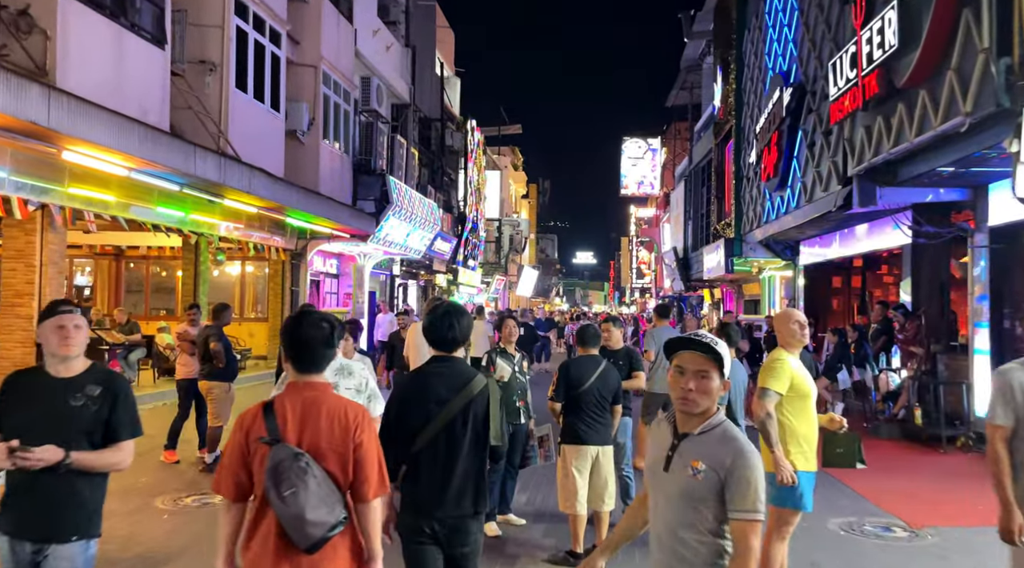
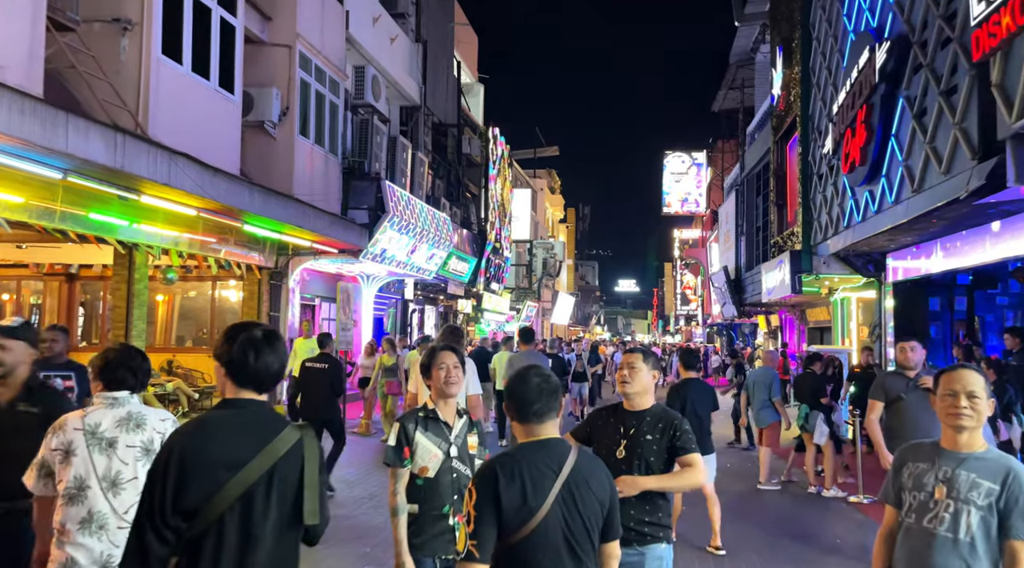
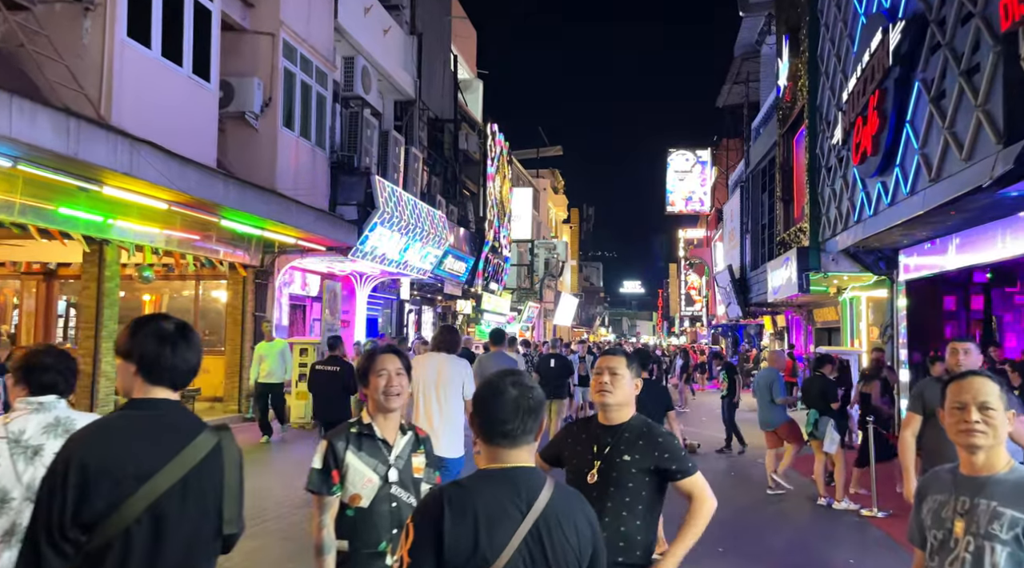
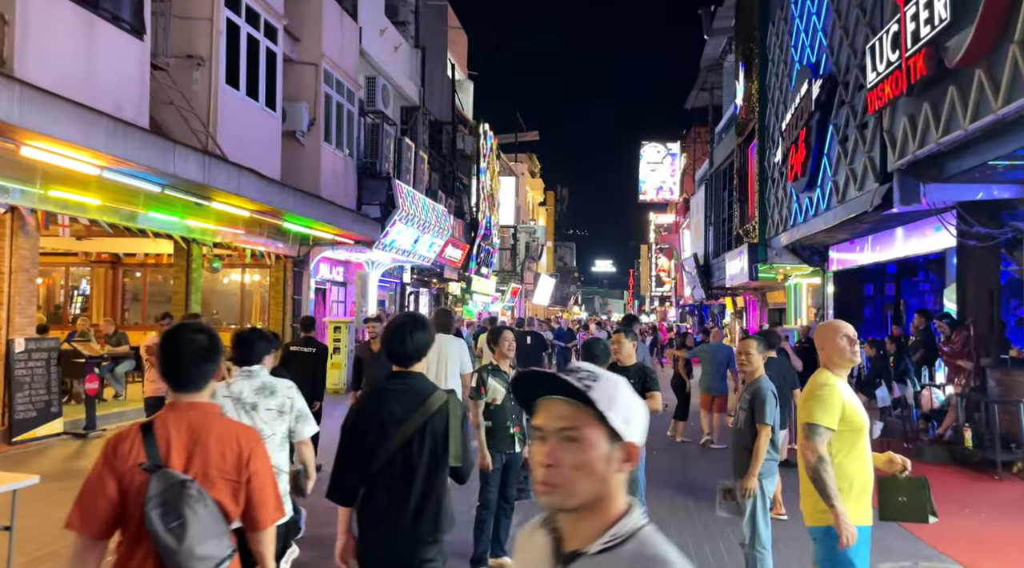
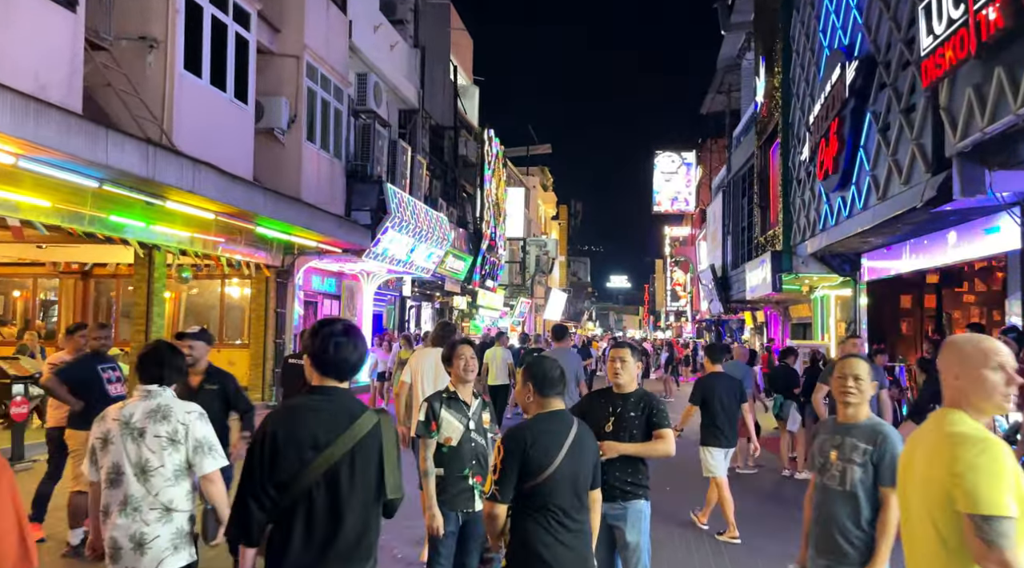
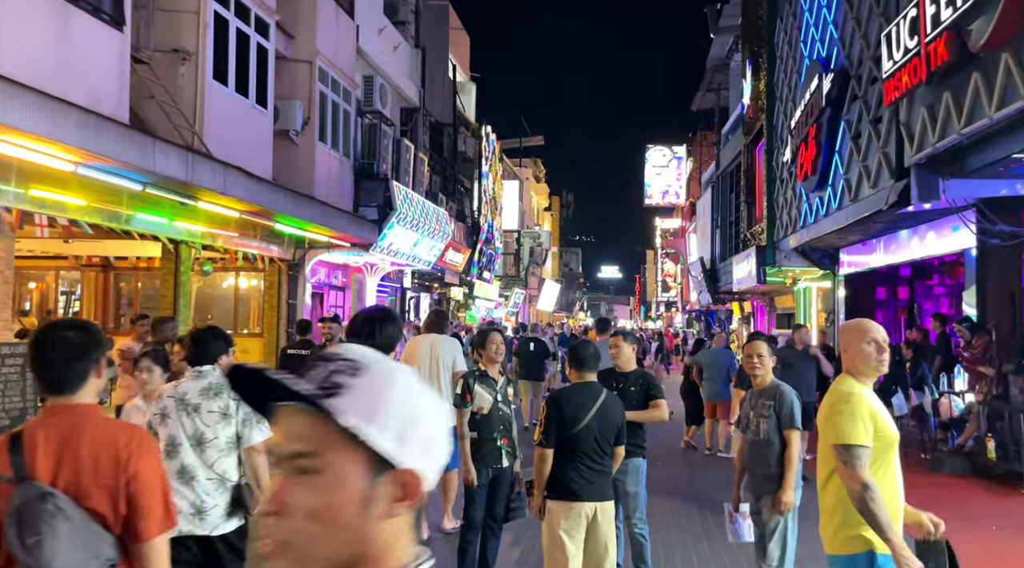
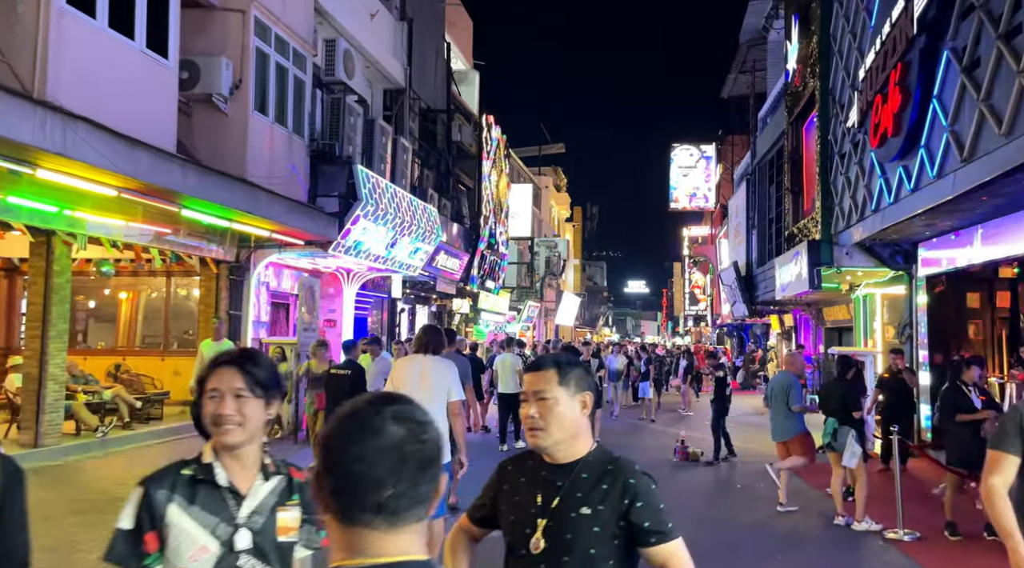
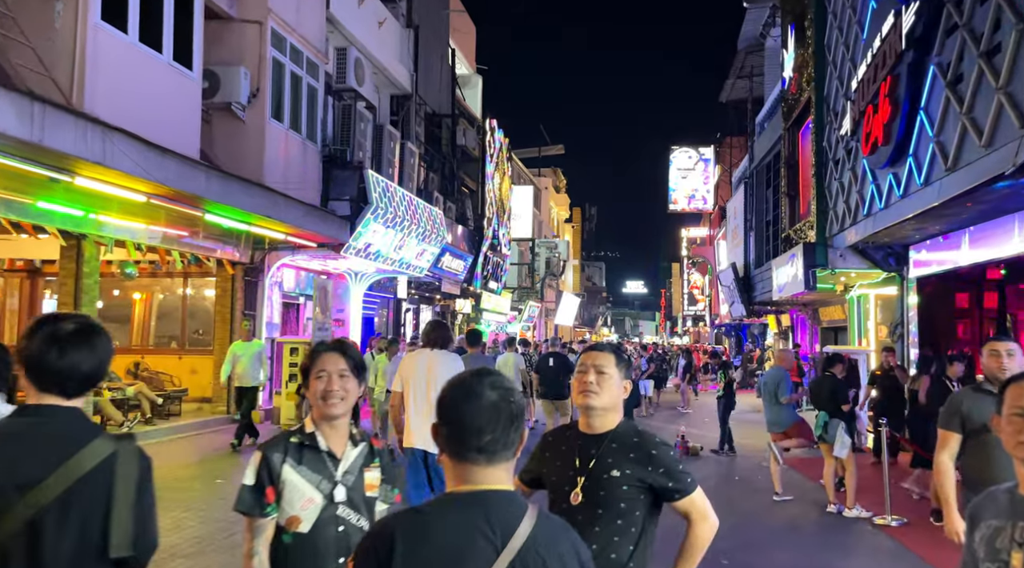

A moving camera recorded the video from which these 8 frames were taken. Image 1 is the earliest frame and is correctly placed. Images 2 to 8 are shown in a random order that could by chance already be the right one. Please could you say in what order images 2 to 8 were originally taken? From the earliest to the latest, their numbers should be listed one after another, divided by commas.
4, 6, 5, 2, 3, 8, 7
